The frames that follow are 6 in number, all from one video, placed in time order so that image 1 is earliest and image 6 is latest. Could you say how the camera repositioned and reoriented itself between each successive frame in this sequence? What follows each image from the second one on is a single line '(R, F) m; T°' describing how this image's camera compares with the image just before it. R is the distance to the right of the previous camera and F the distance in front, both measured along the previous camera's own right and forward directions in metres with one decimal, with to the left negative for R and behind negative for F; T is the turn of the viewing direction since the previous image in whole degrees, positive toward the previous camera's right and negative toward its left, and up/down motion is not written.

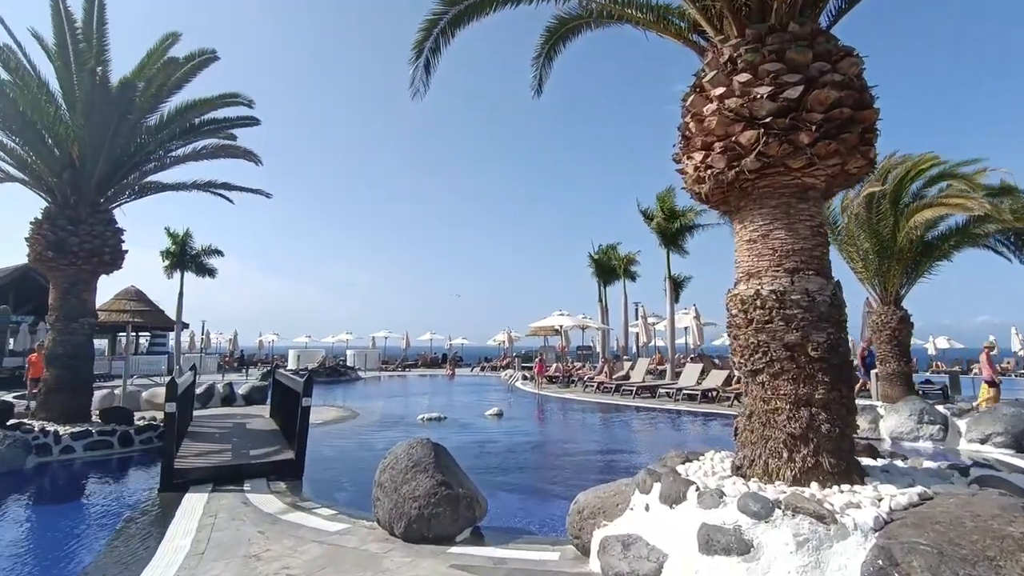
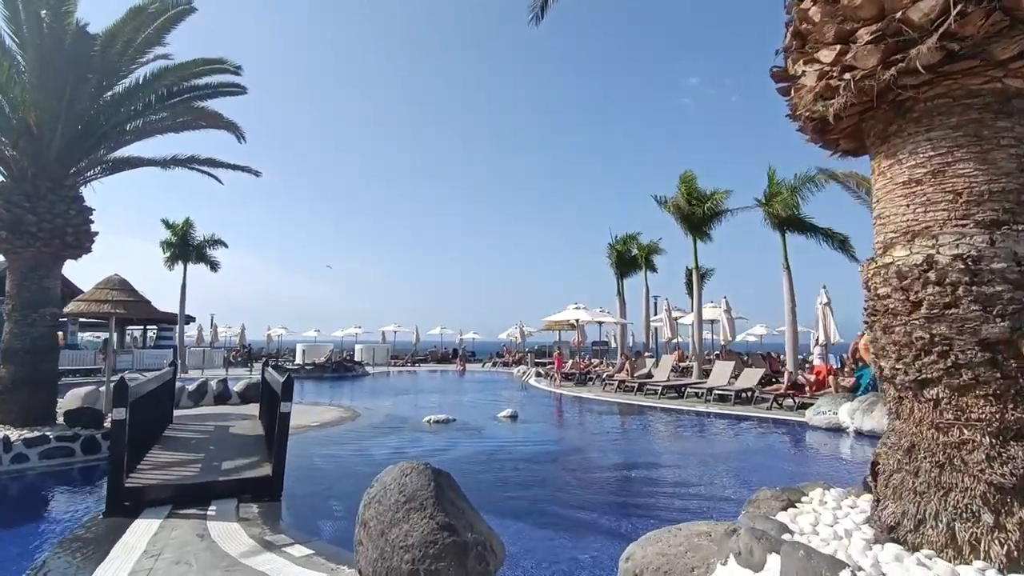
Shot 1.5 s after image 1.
(-0.1, +1.3) m; -1°
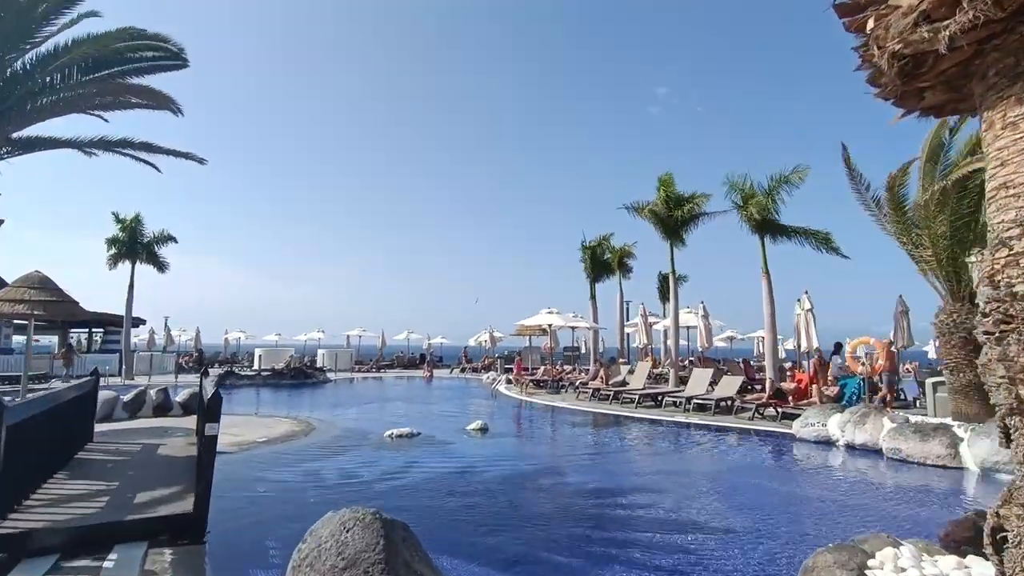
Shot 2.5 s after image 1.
(0.0, +0.9) m; +3°
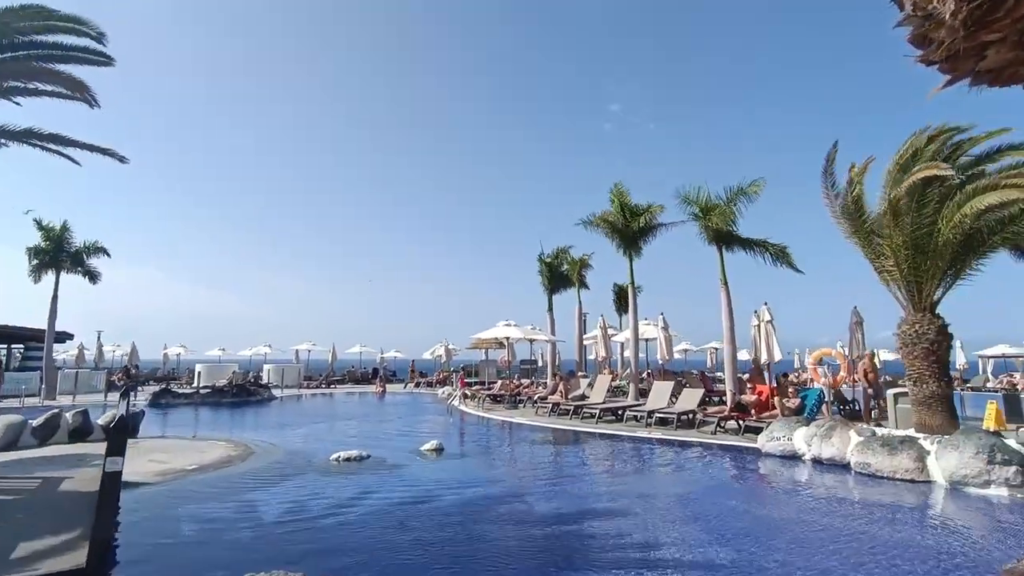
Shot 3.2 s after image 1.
(0.0, +0.6) m; +4°
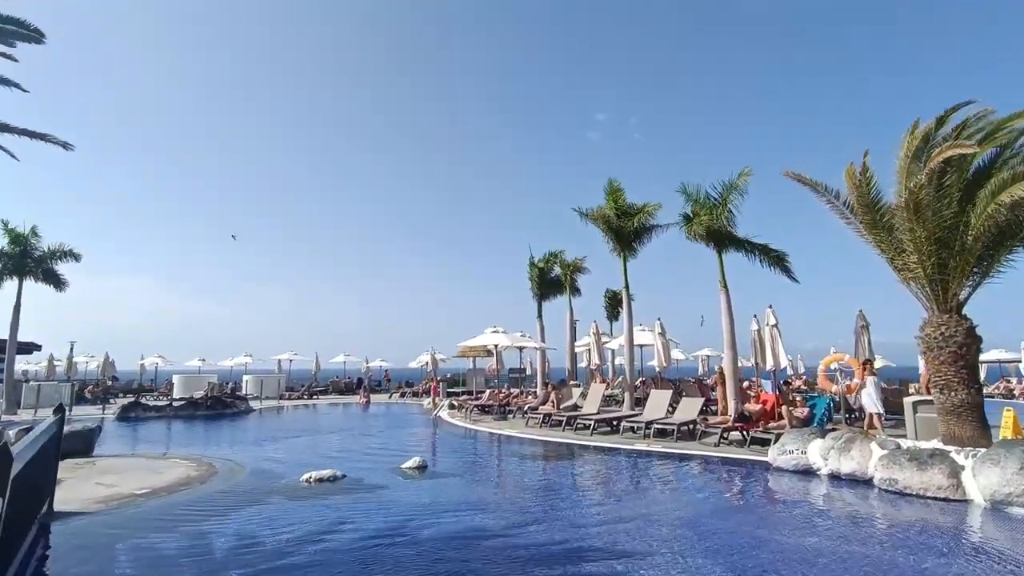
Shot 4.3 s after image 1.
(0.0, +0.9) m; +1°
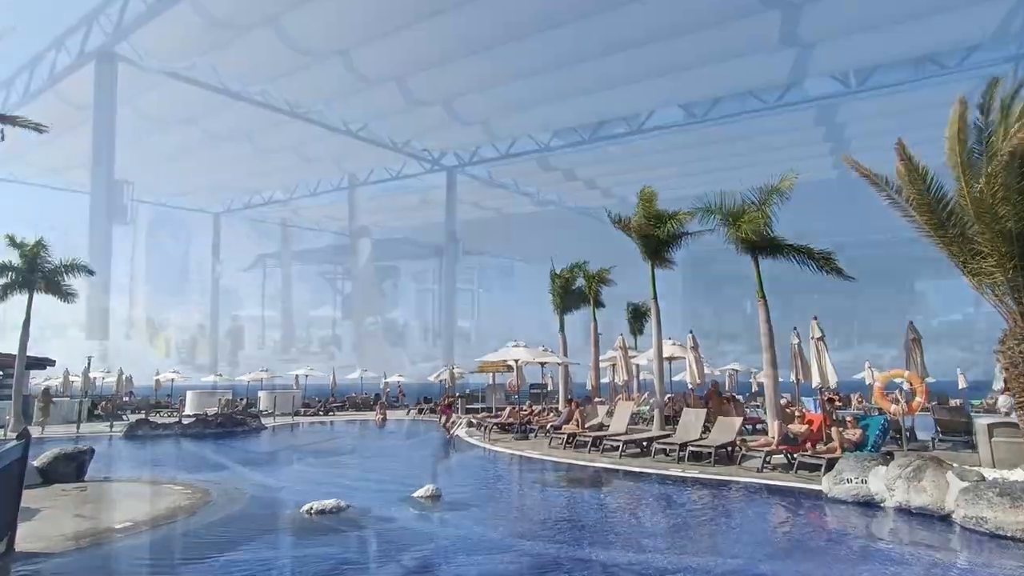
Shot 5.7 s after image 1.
(0.0, +0.9) m; -2°
